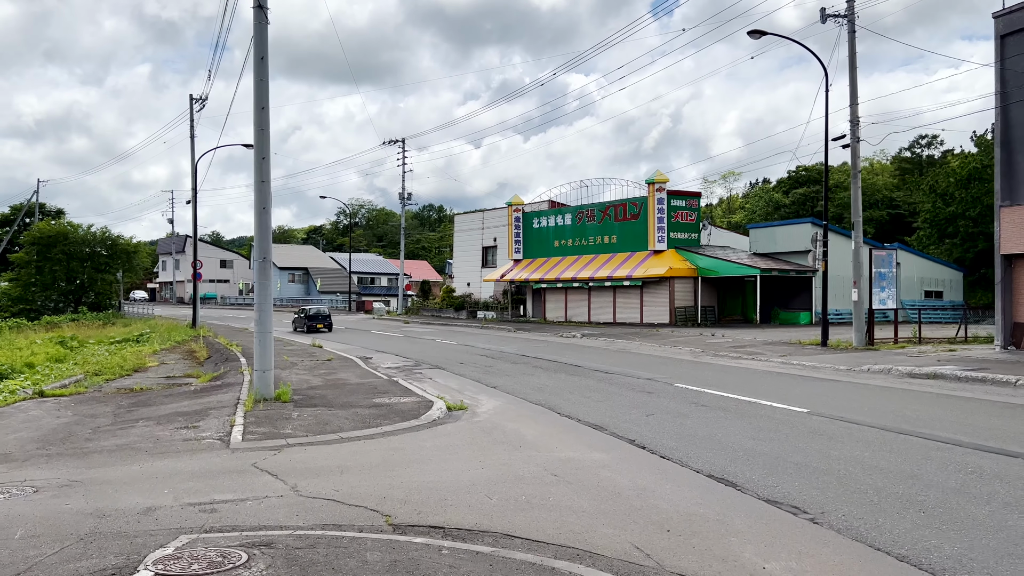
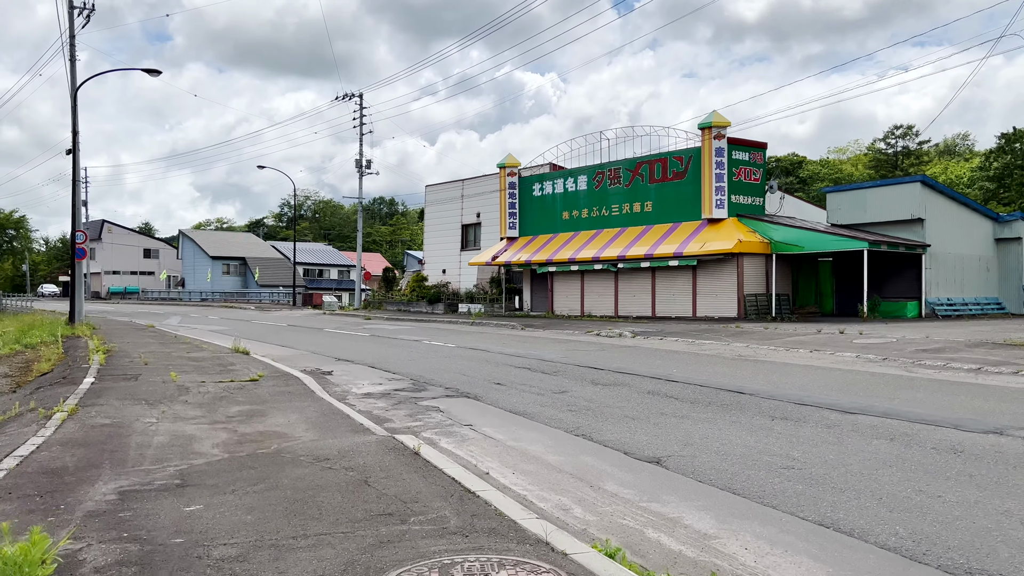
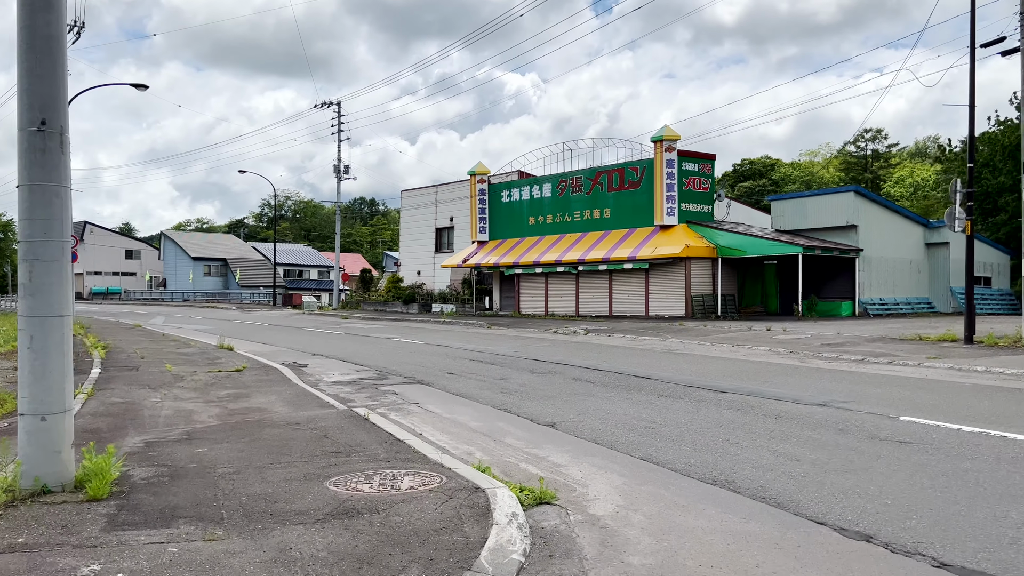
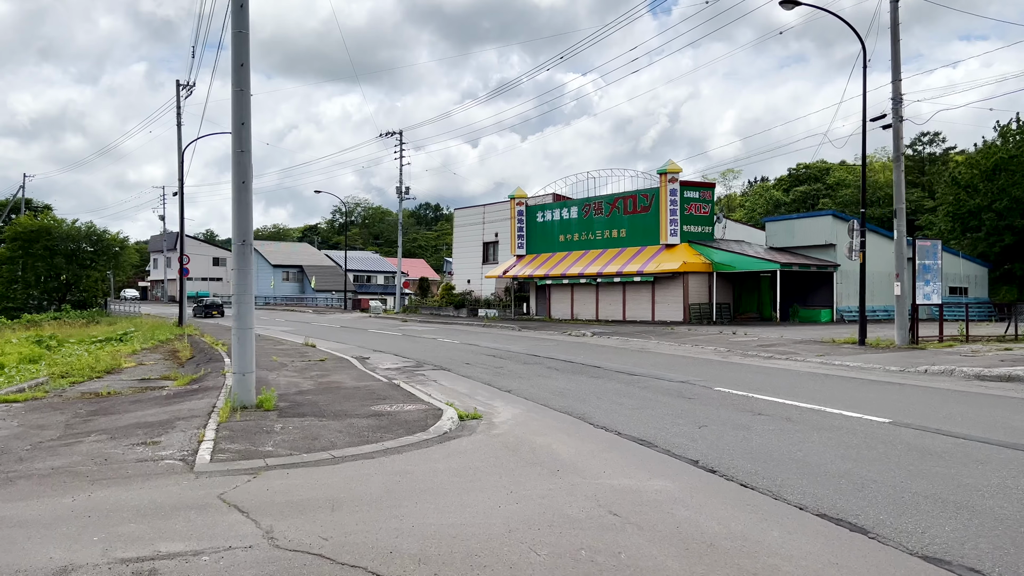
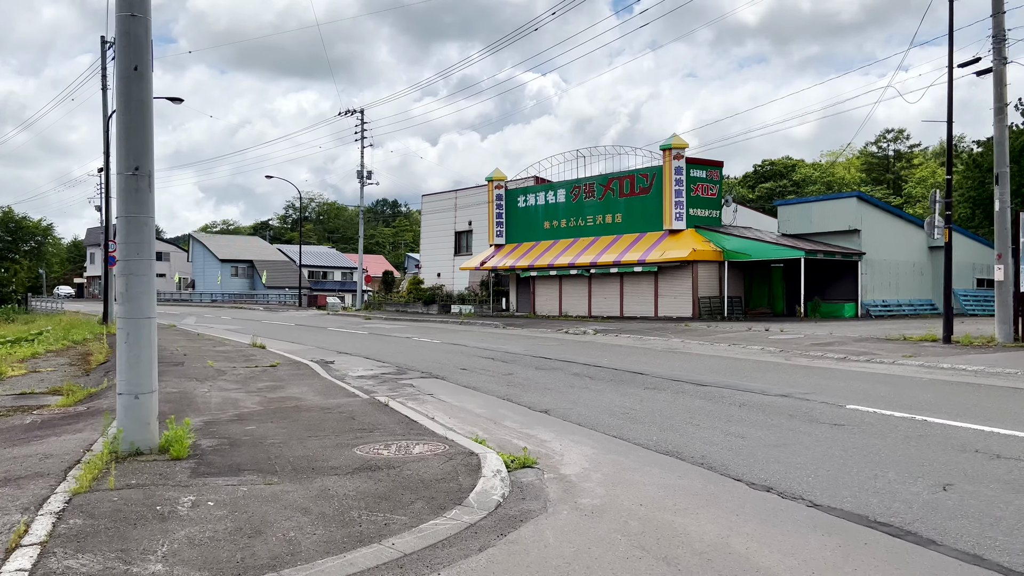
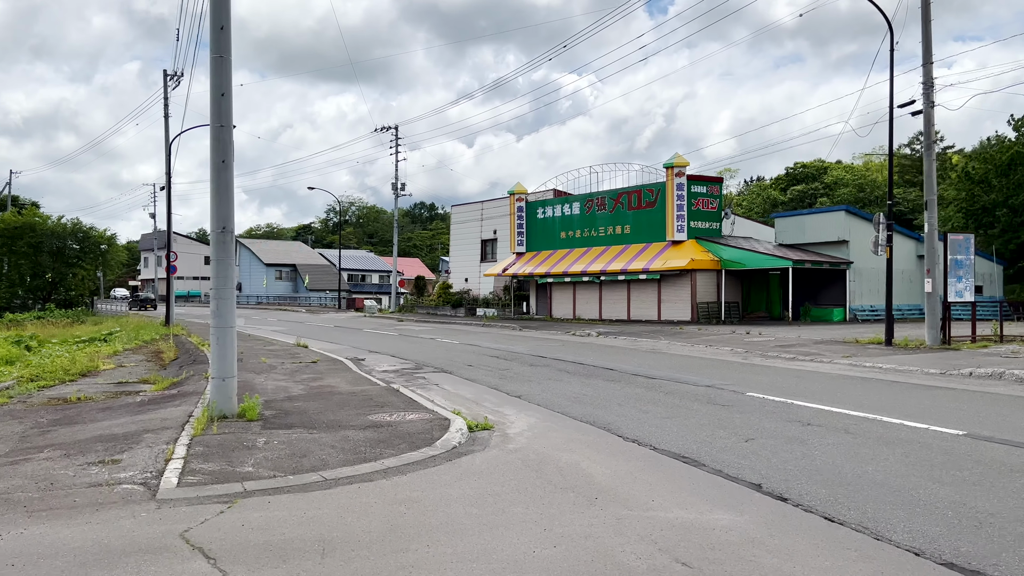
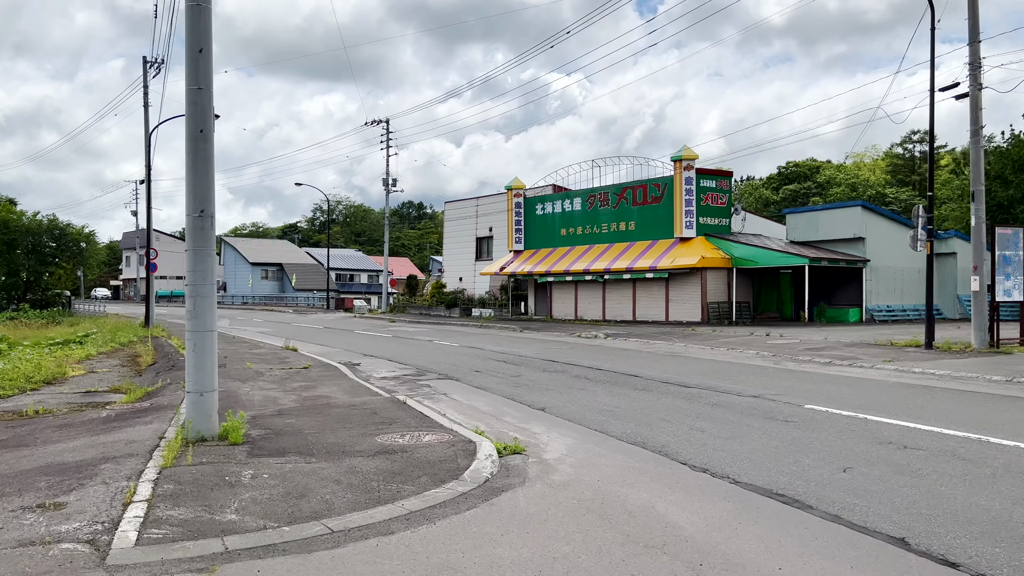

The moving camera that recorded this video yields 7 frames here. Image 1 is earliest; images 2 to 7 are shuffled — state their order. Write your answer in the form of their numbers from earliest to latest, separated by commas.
4, 6, 7, 5, 3, 2
